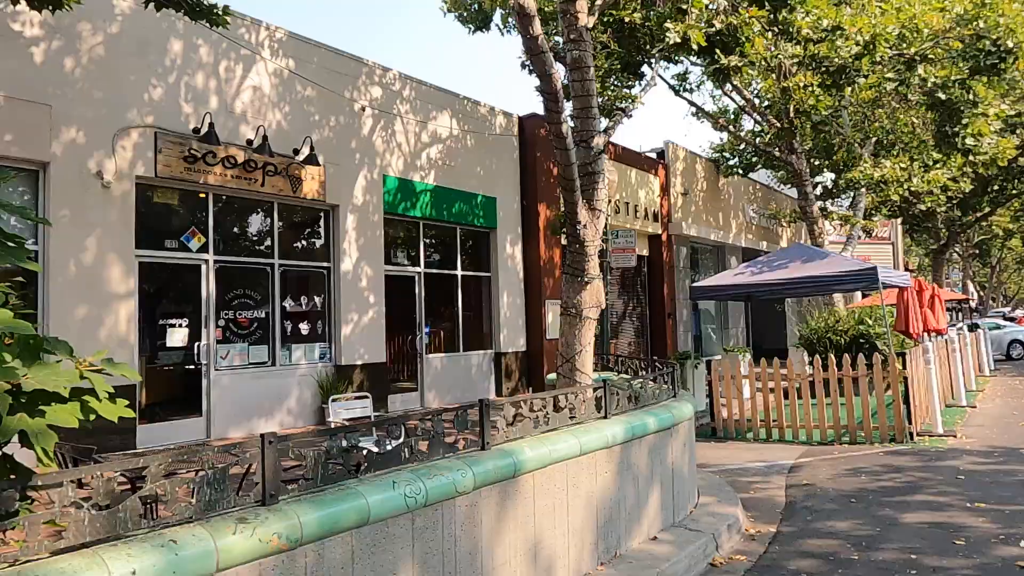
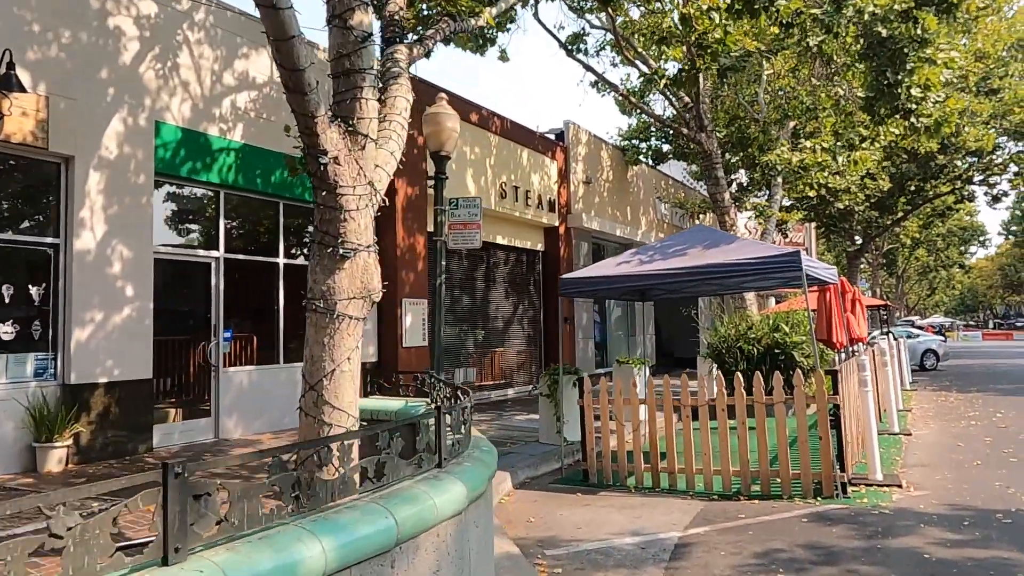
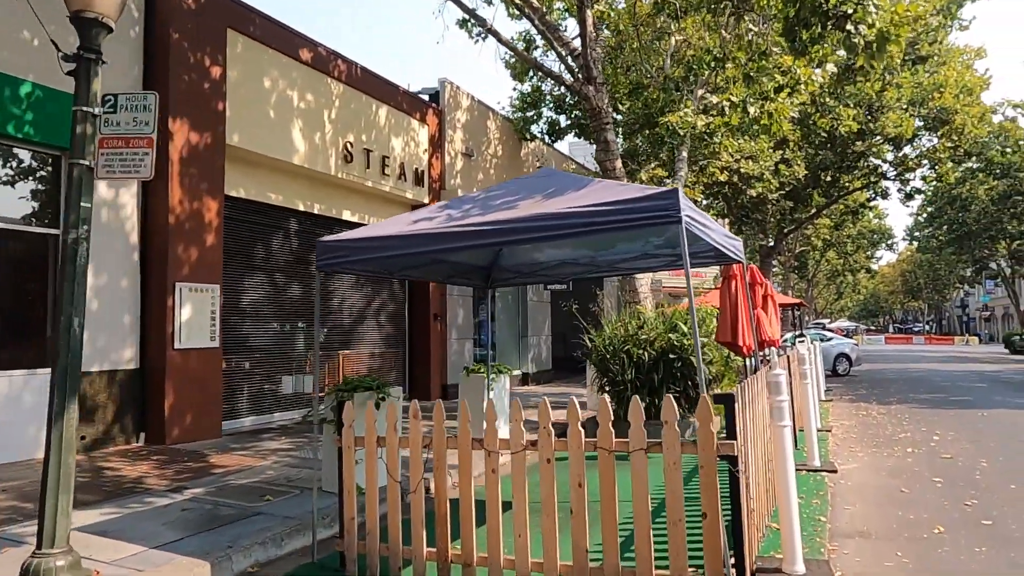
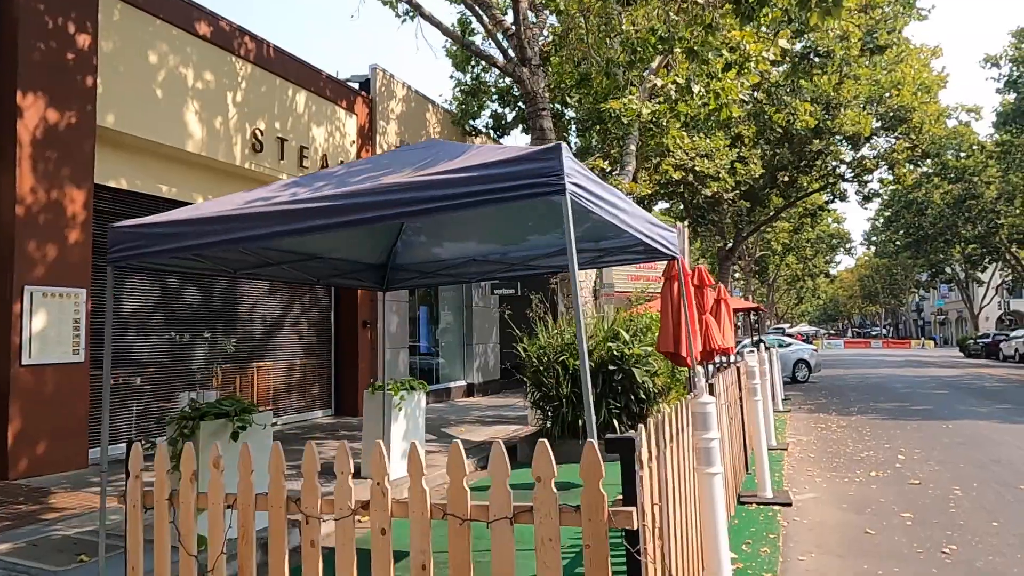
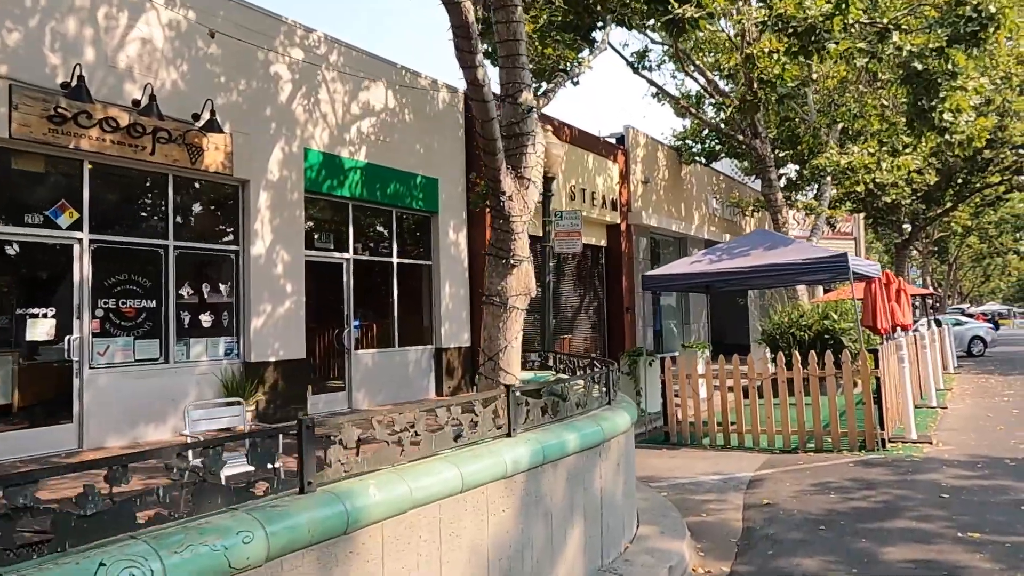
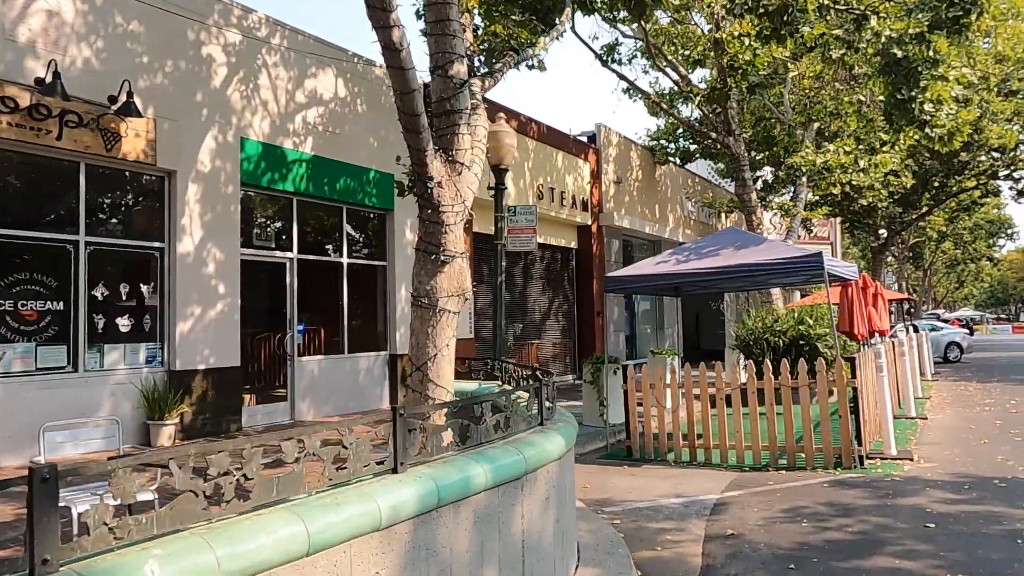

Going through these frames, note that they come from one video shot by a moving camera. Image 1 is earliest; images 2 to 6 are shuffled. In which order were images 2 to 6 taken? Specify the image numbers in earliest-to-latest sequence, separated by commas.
5, 6, 2, 3, 4
